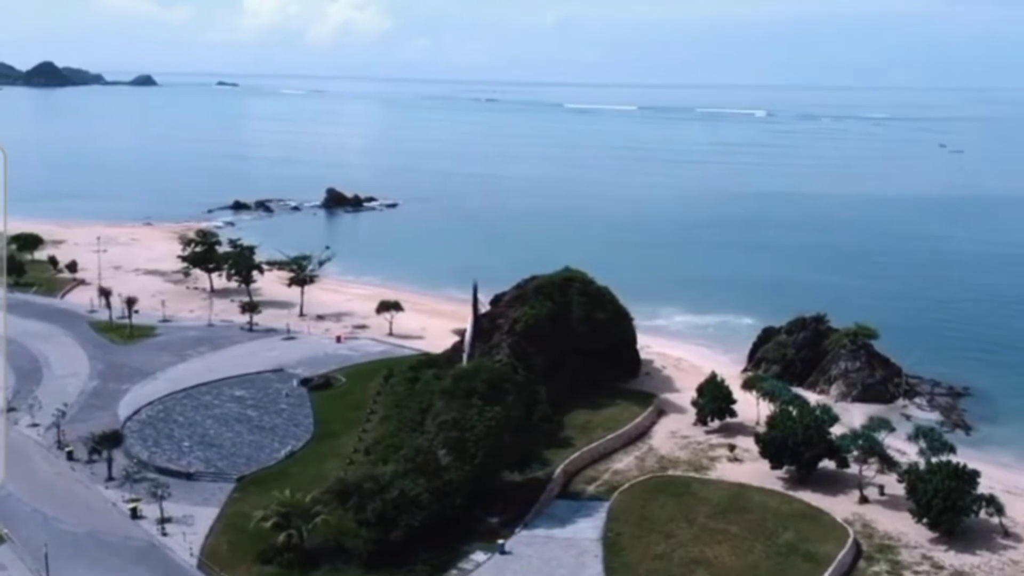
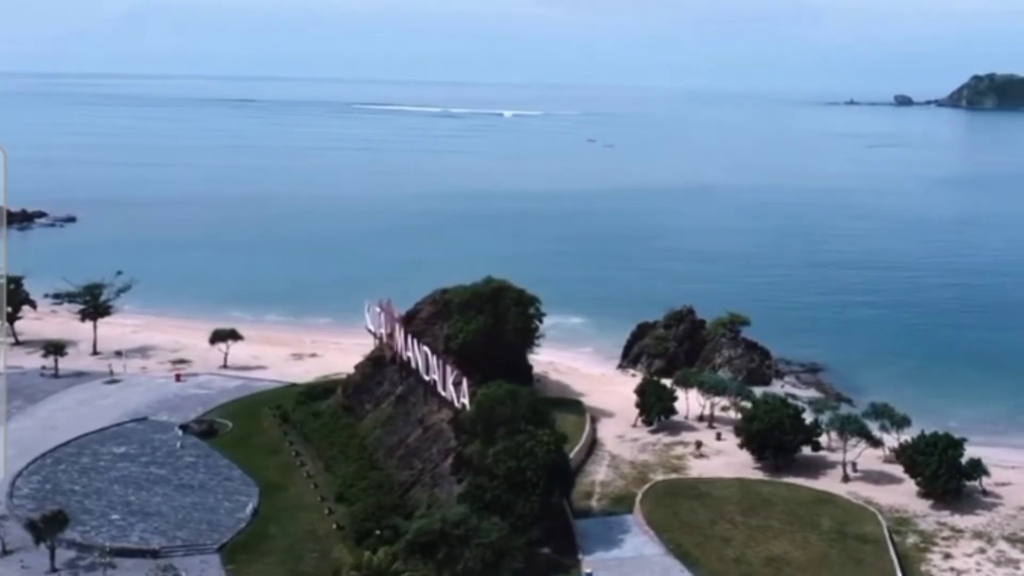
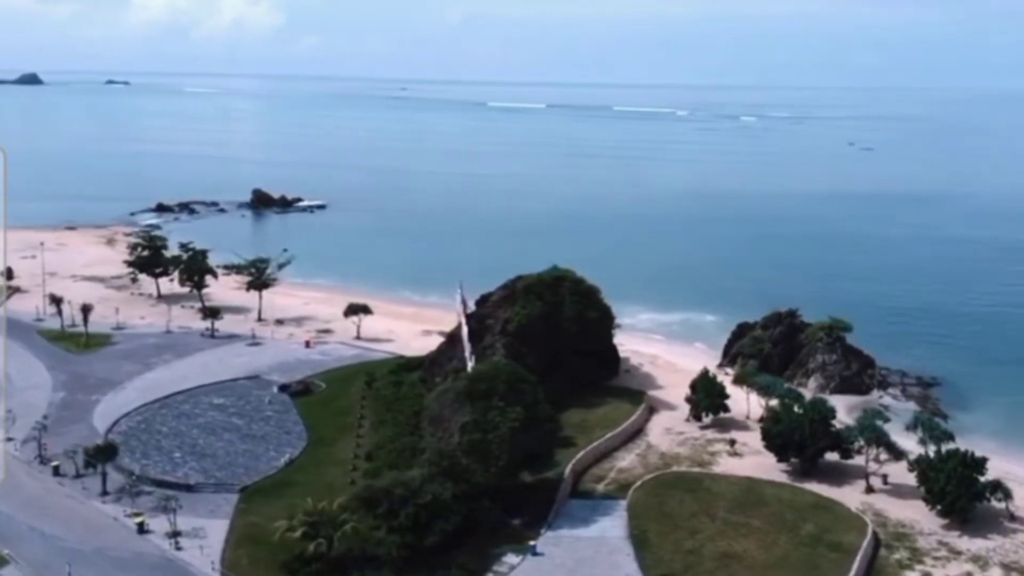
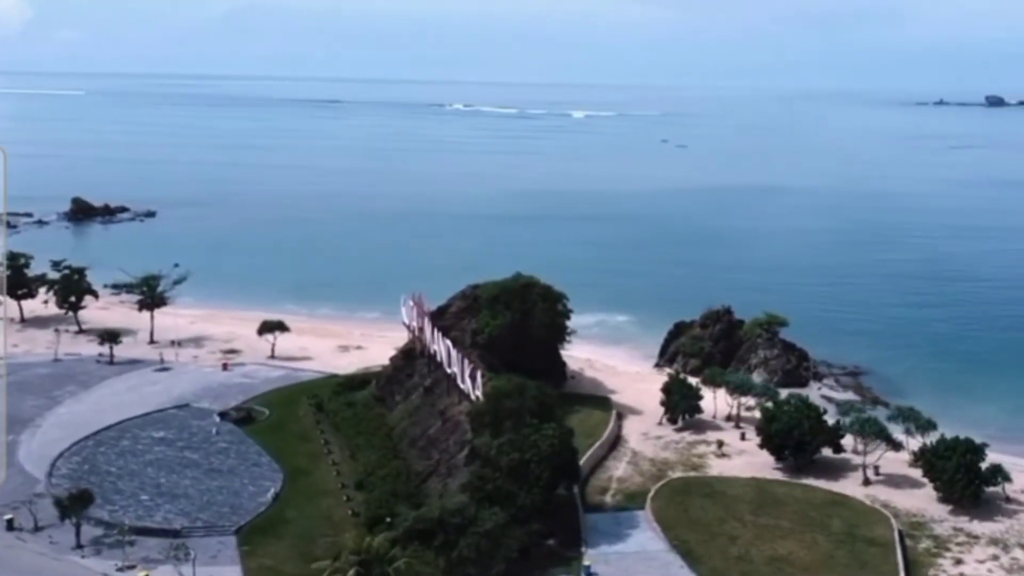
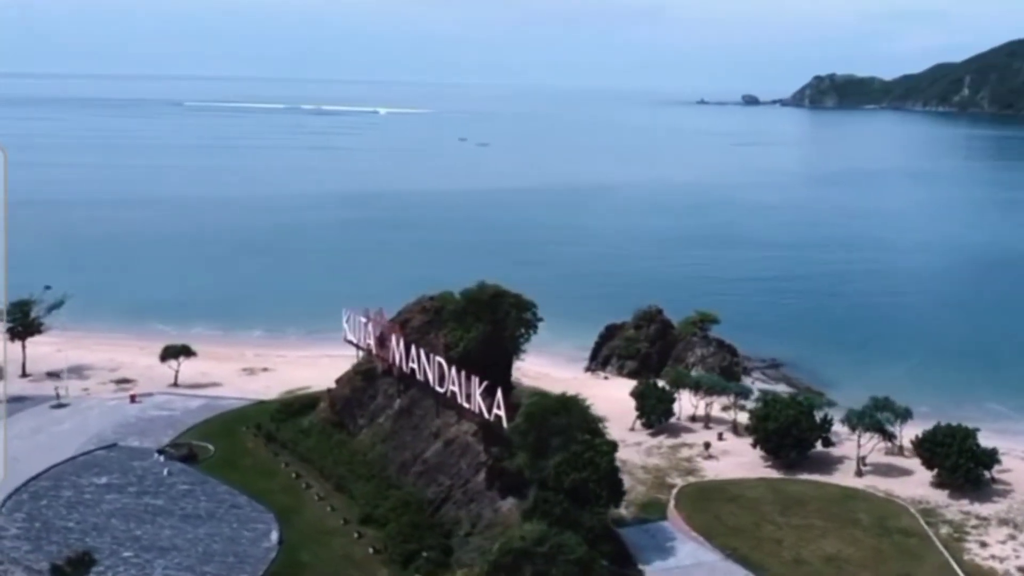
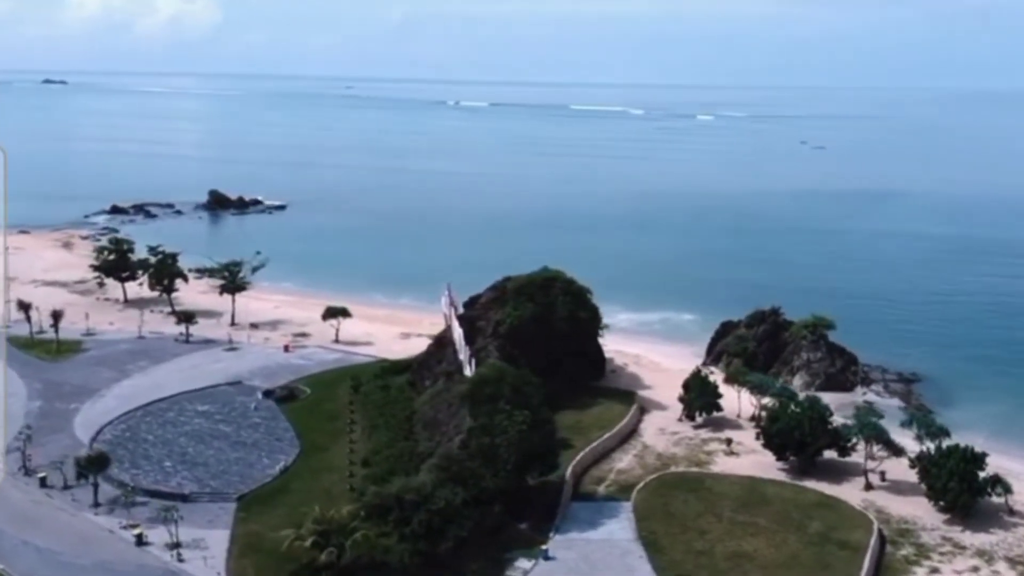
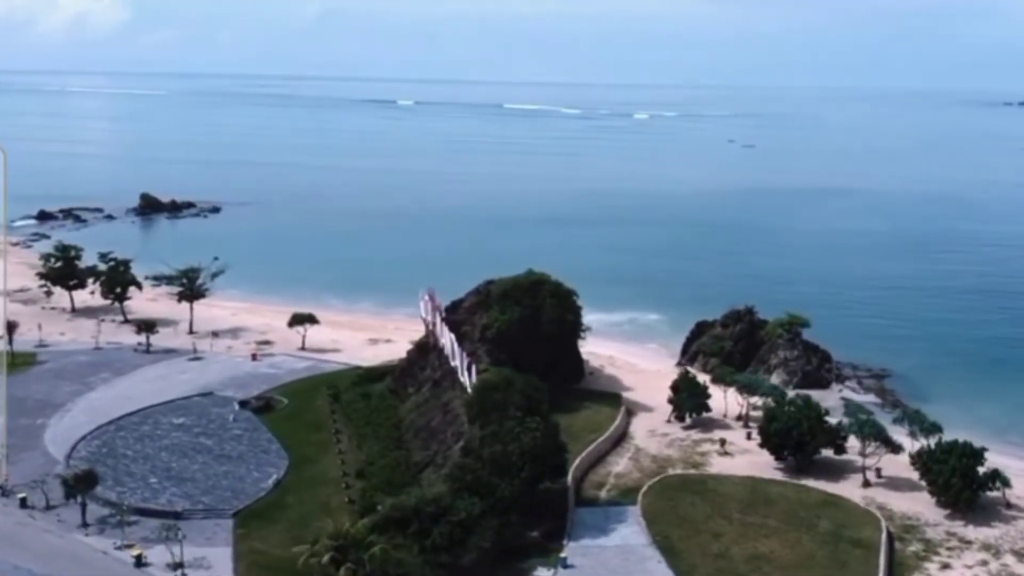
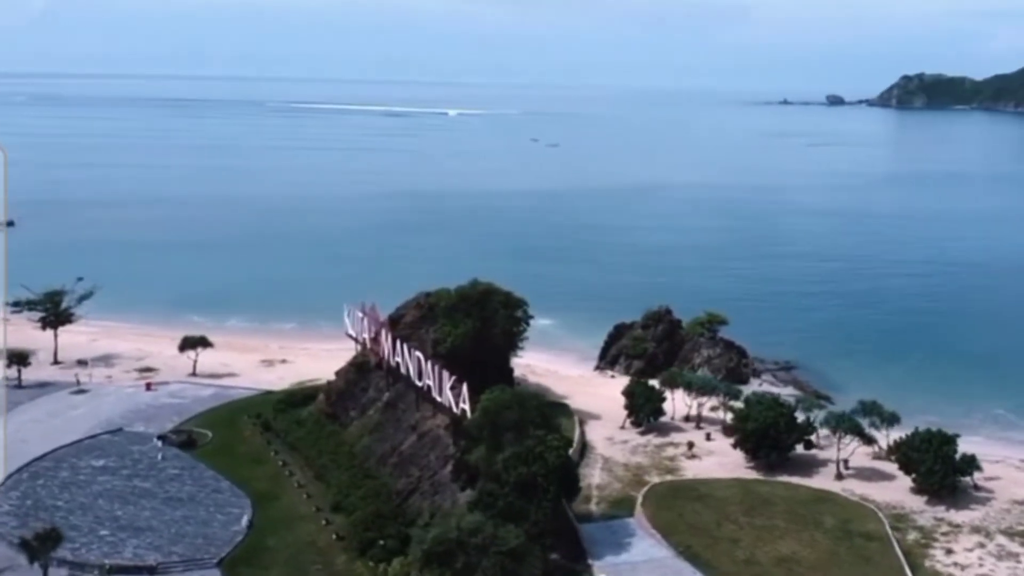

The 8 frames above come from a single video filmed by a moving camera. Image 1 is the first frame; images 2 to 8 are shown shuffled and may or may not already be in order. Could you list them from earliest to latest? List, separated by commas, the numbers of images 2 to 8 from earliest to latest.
3, 6, 7, 4, 2, 8, 5
